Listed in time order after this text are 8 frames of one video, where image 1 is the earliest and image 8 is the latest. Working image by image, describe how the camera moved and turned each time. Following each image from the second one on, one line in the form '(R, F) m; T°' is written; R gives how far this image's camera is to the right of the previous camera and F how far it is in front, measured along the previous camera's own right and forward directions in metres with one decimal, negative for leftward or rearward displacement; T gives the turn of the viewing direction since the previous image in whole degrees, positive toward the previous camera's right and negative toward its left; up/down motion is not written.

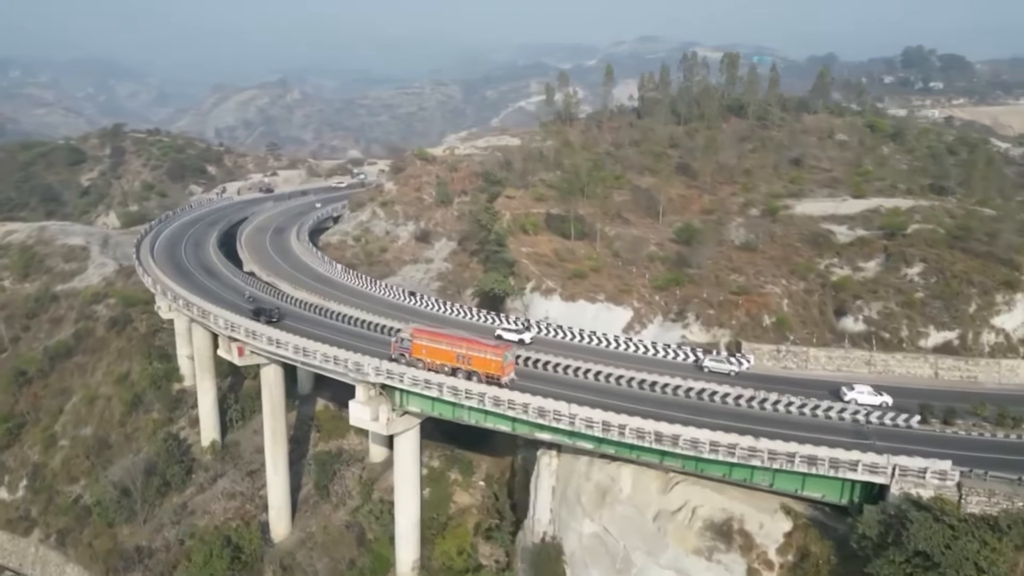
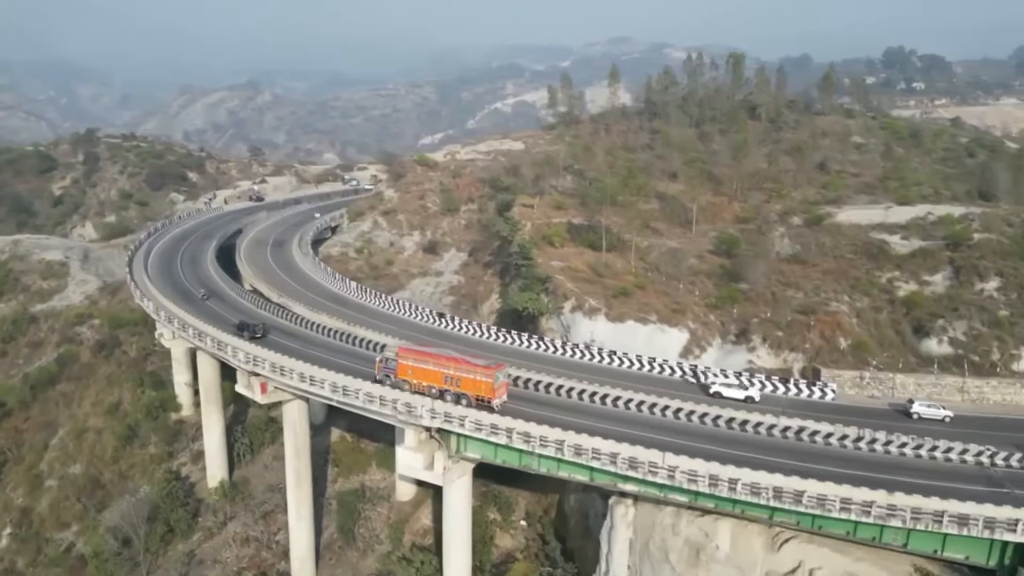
(-4.8, +4.9) m; +2°
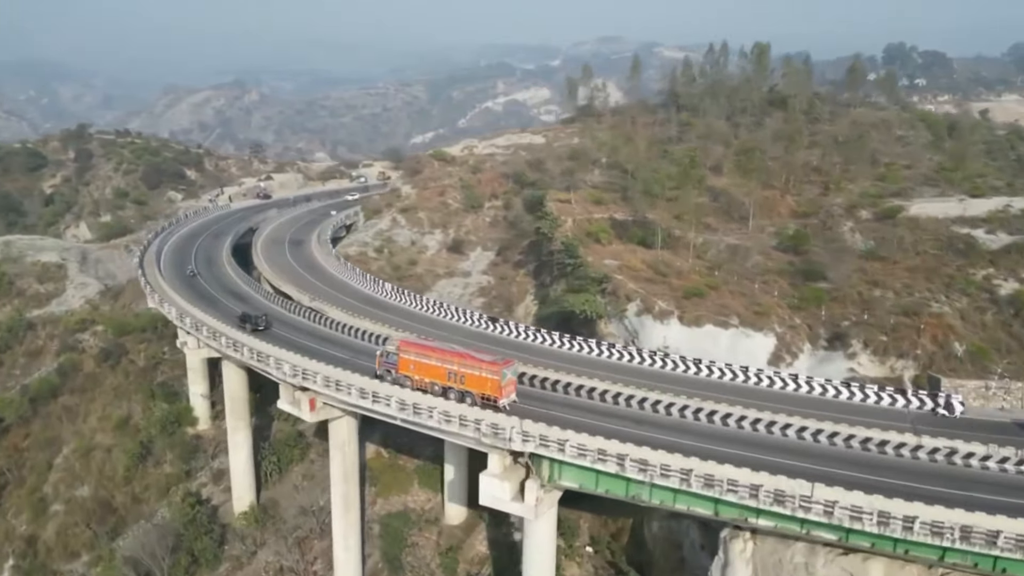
(-4.9, +5.1) m; +1°
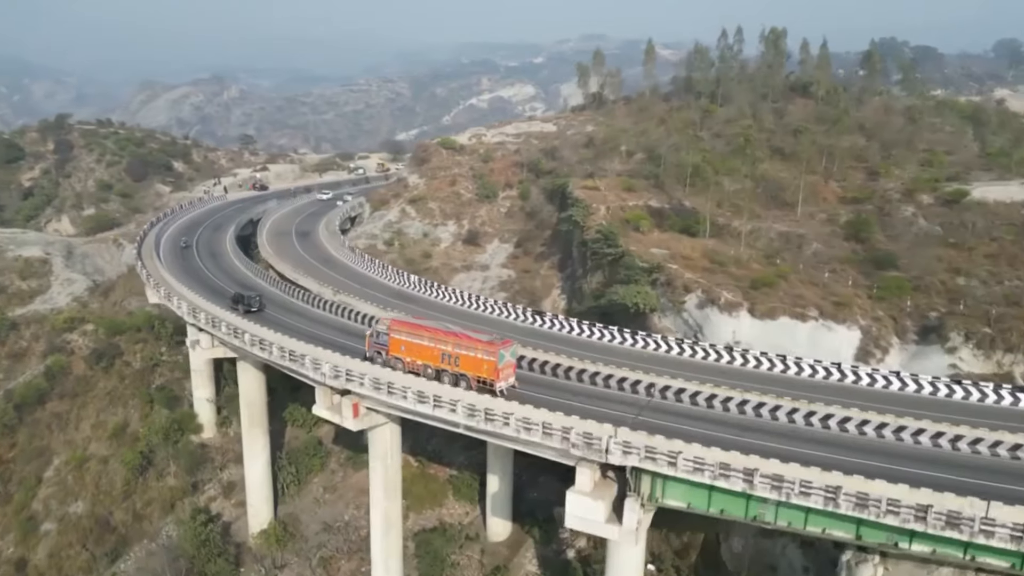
(-4.1, +4.9) m; +2°
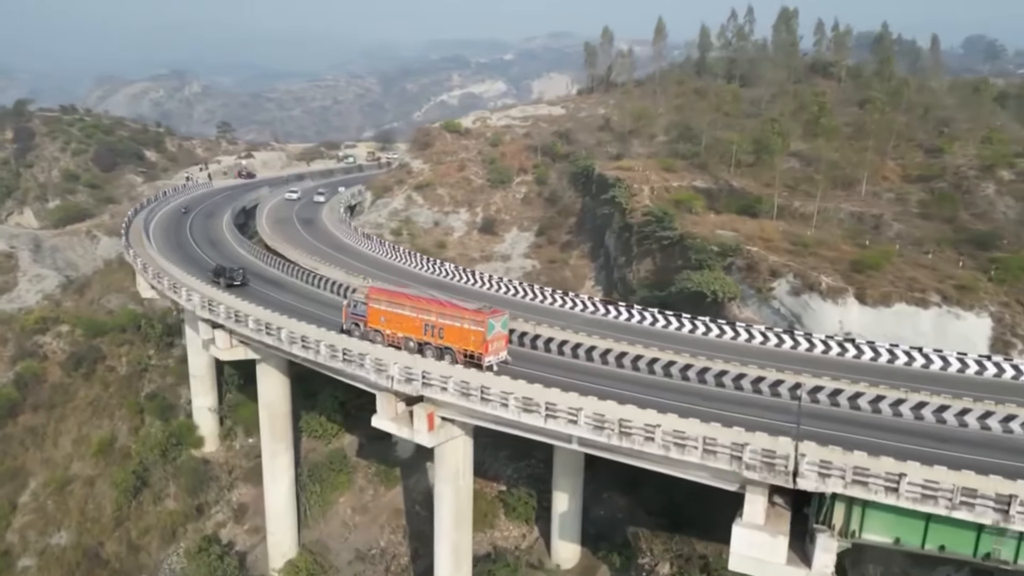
(-5.2, +6.4) m; +3°
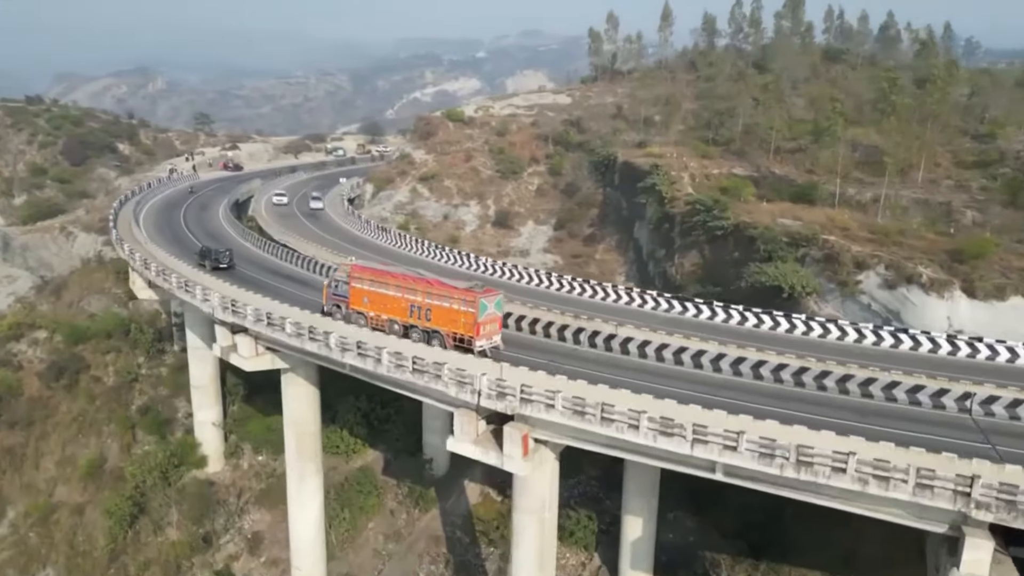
(-4.1, +4.9) m; +2°
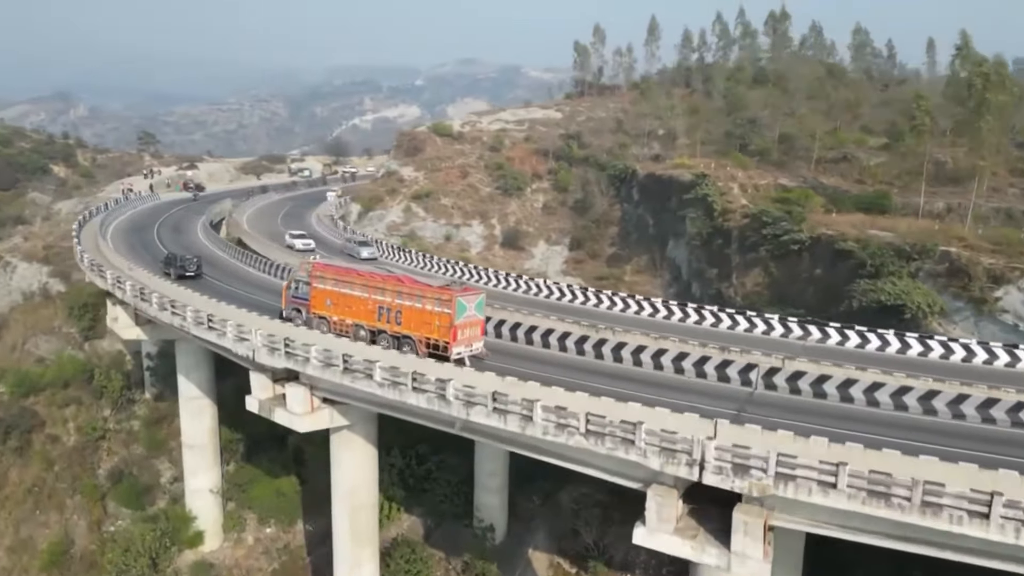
(-6.0, +6.8) m; +5°
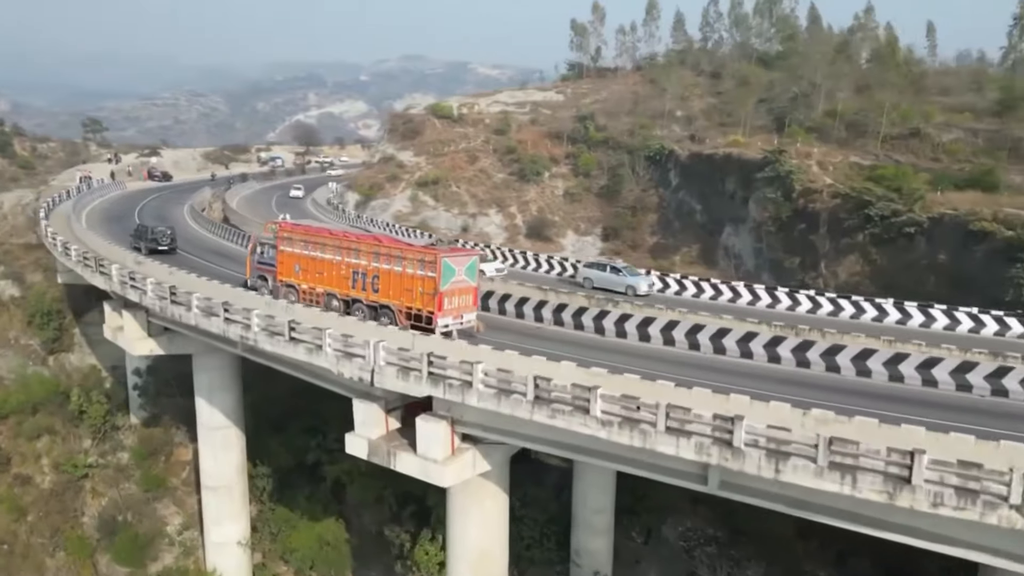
(-5.9, +6.8) m; +4°
